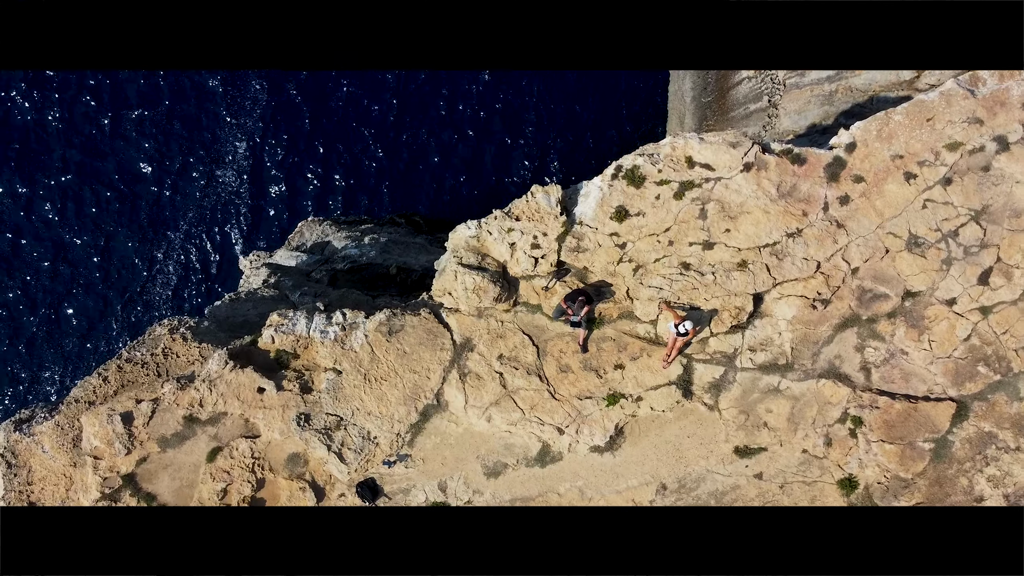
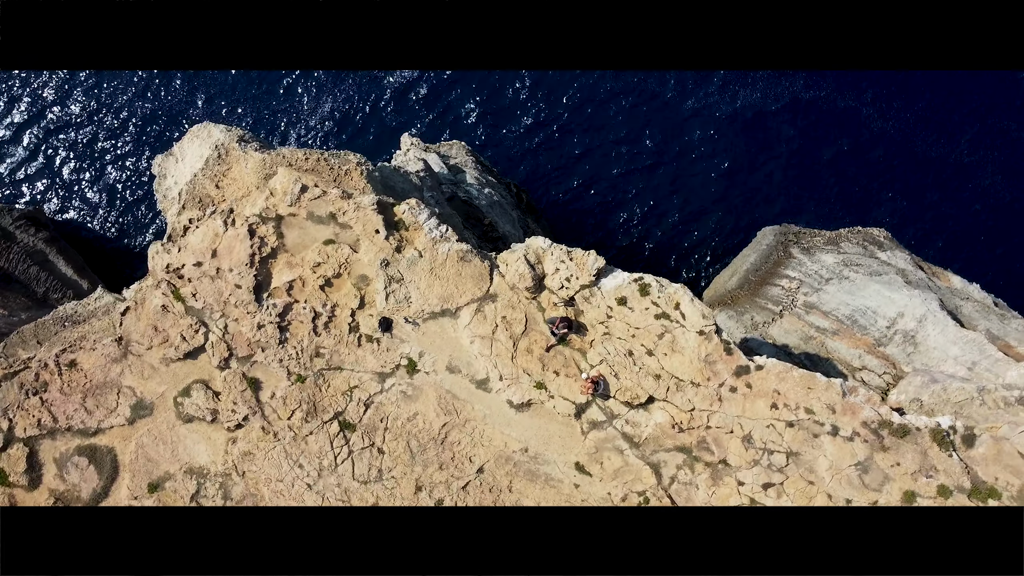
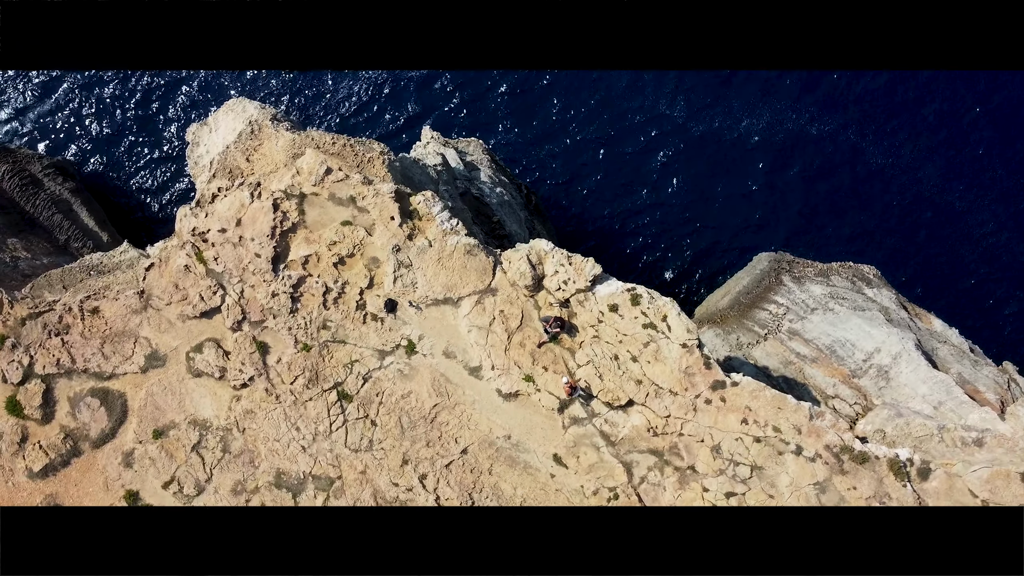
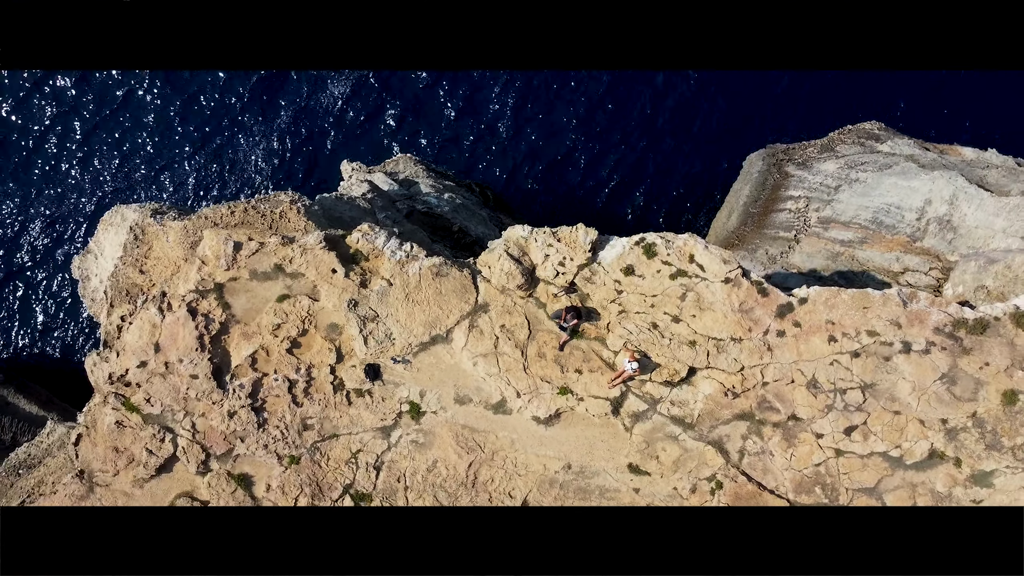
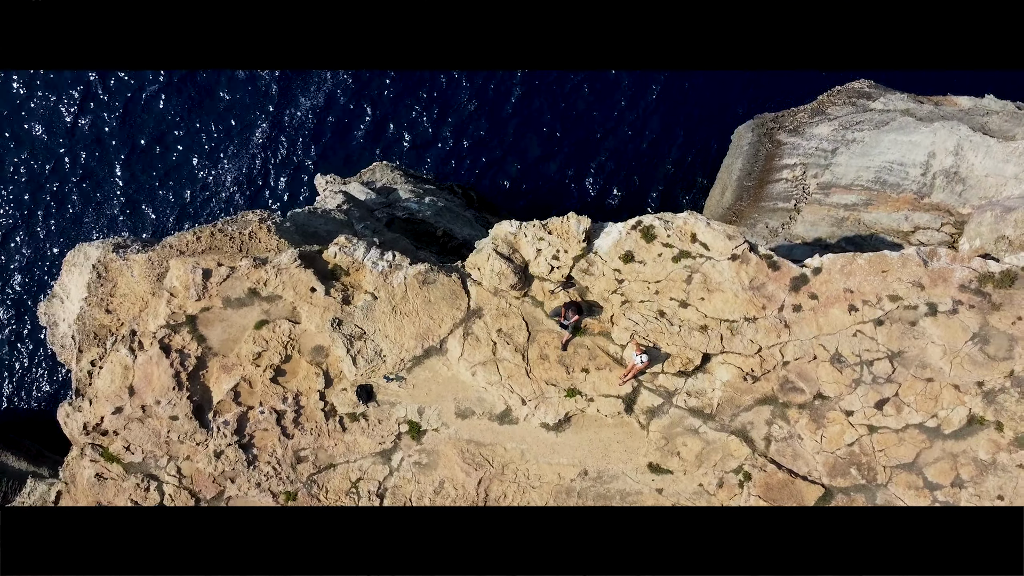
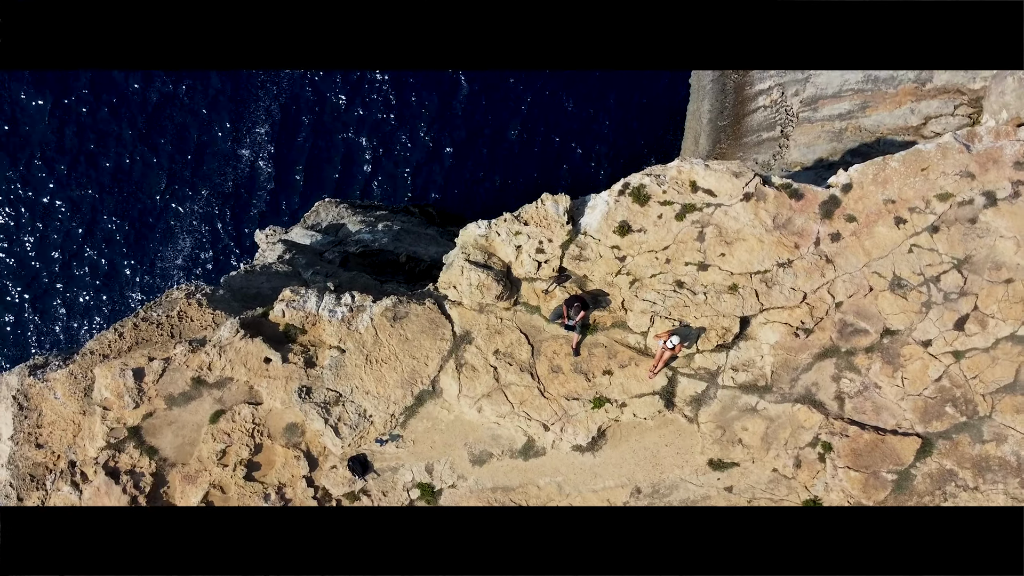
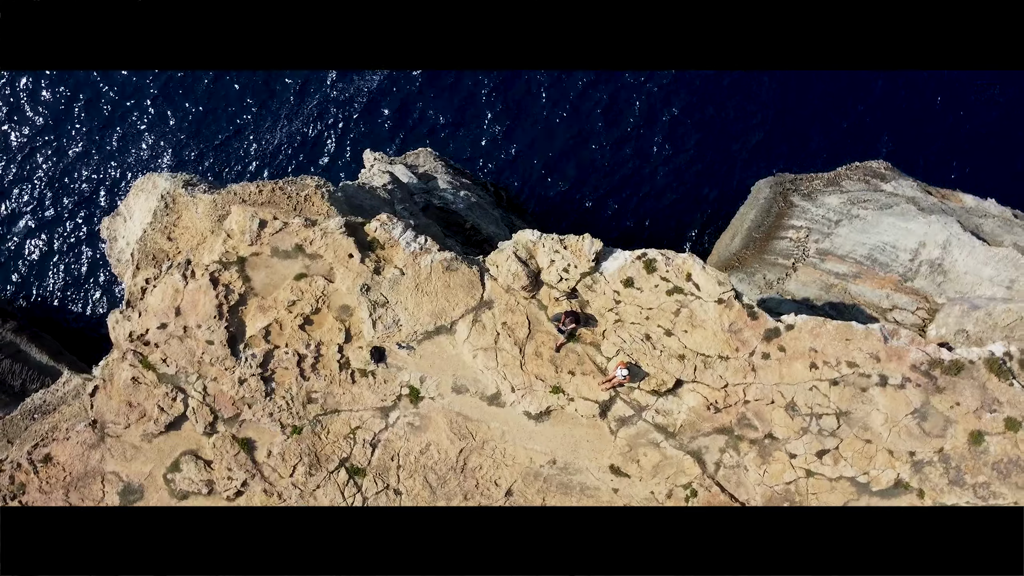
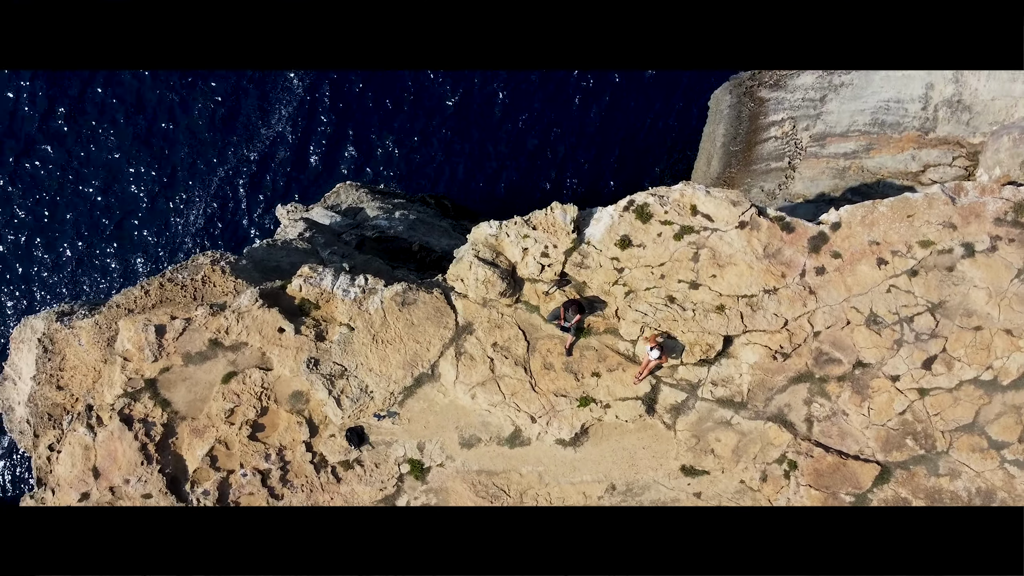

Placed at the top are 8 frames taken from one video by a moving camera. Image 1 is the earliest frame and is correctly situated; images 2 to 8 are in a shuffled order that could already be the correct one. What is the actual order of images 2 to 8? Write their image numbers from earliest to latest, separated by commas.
6, 8, 5, 4, 7, 2, 3
